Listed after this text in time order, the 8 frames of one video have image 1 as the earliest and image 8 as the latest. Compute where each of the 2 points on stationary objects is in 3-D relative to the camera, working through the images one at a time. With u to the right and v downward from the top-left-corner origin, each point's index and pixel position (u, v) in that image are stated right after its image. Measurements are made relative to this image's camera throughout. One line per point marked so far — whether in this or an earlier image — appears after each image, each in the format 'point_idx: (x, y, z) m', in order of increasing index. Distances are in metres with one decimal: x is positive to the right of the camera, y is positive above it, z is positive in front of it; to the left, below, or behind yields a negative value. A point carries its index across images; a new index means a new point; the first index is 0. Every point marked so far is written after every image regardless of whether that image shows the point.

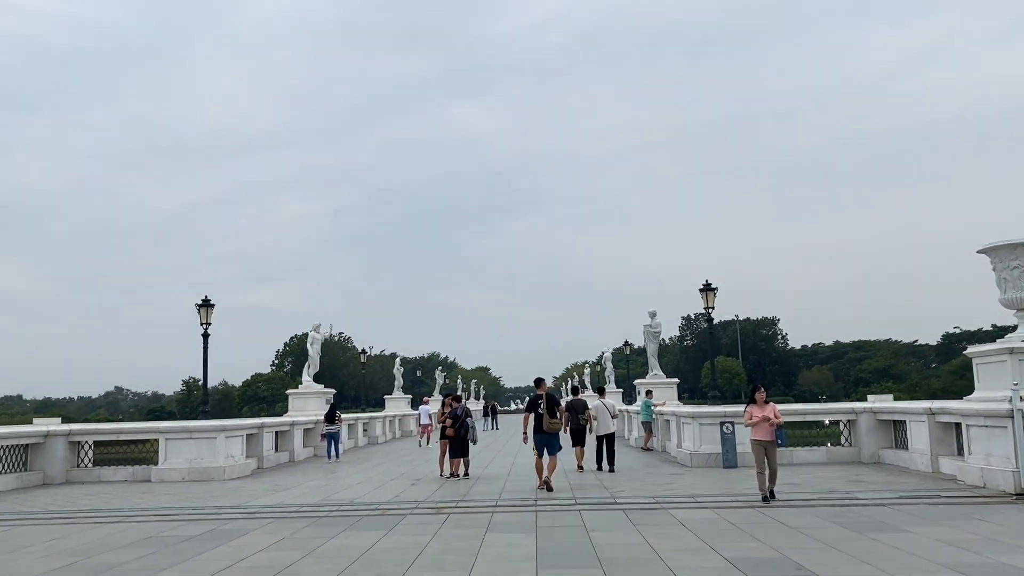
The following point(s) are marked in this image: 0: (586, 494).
0: (+1.0, -2.8, +12.2) m
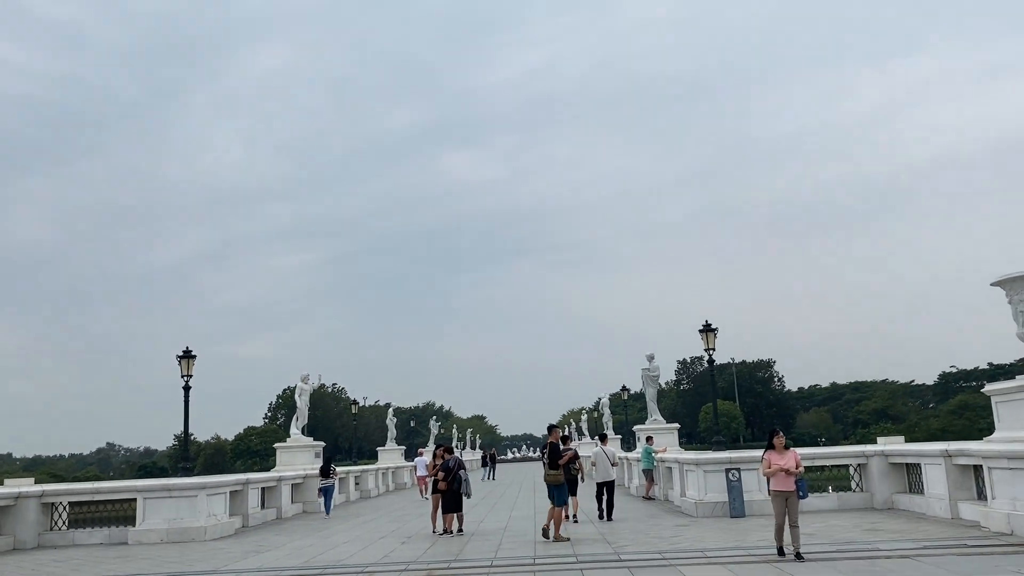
0: (+1.0, -3.4, +11.5) m
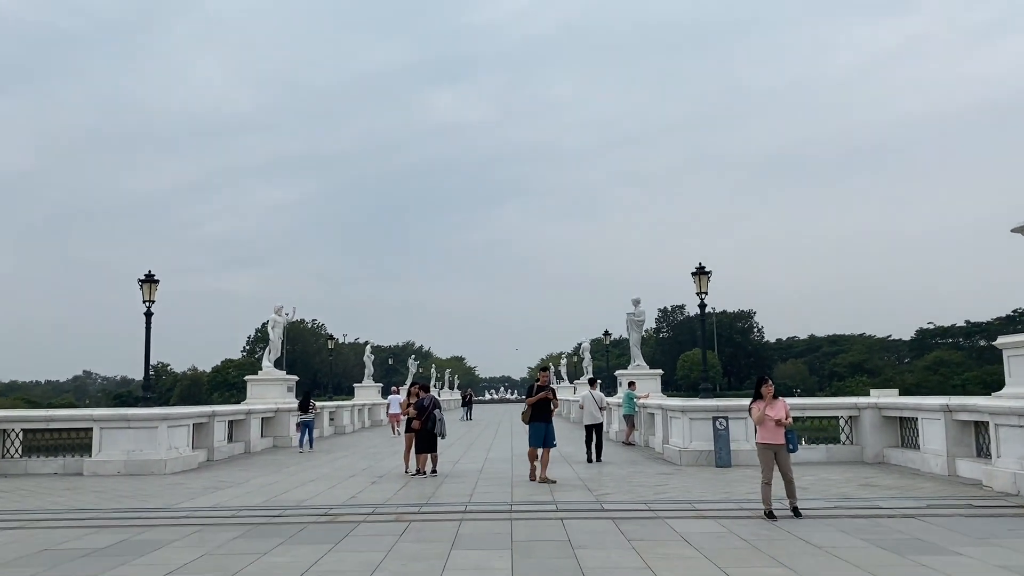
0: (+0.7, -2.5, +10.8) m
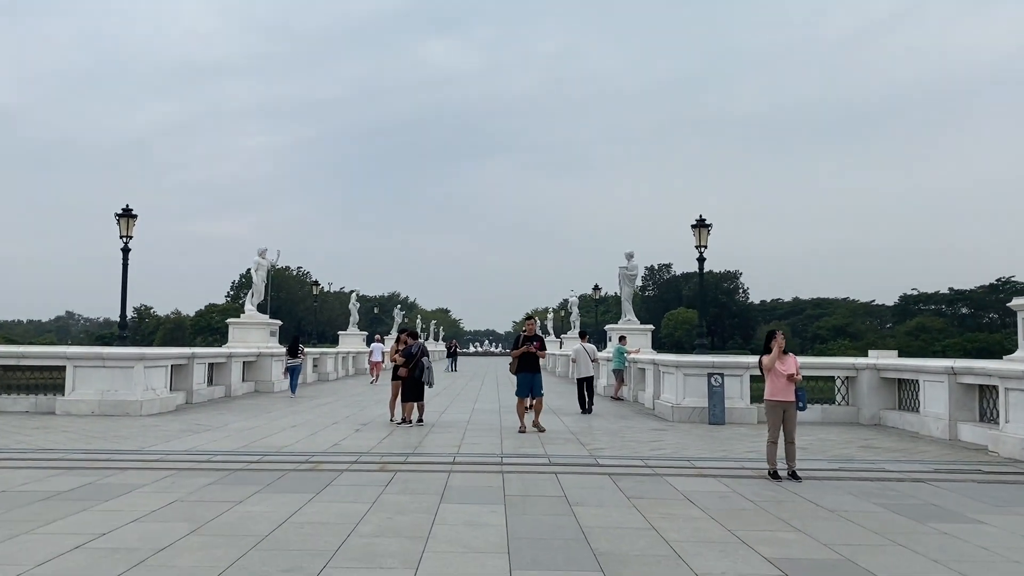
0: (+0.6, -1.9, +10.4) m
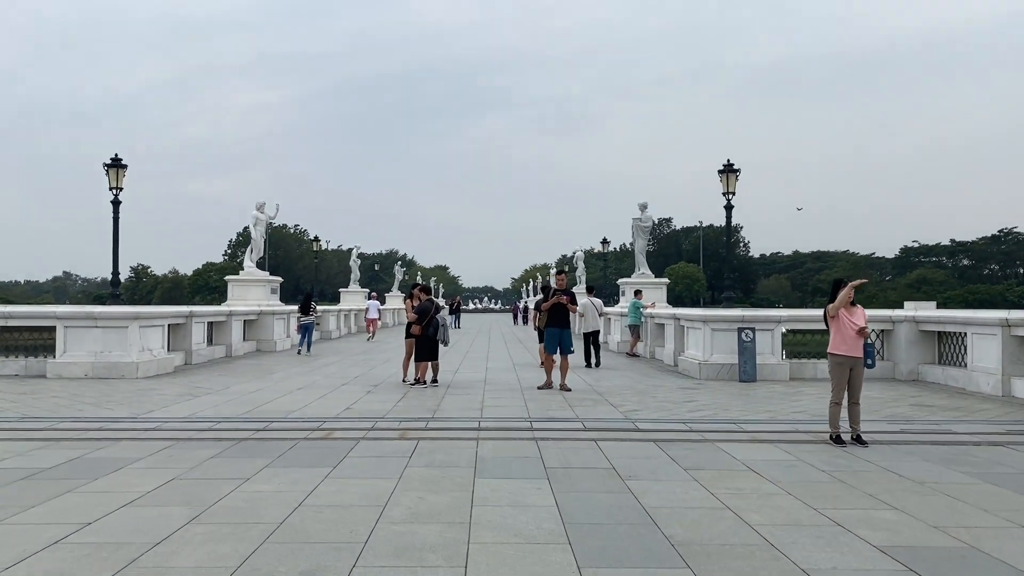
0: (+0.9, -1.3, +9.6) m
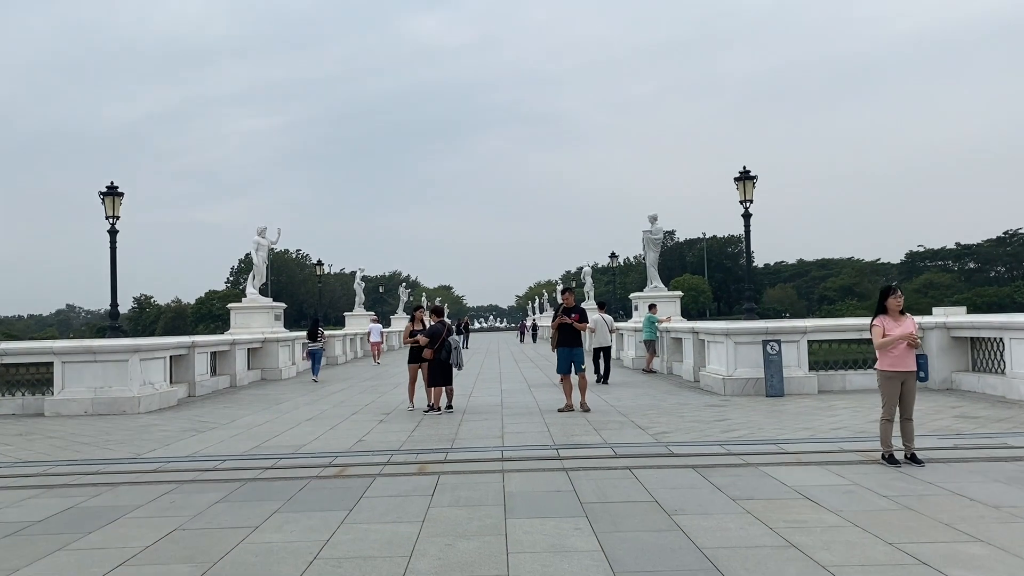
0: (+1.1, -1.5, +9.0) m
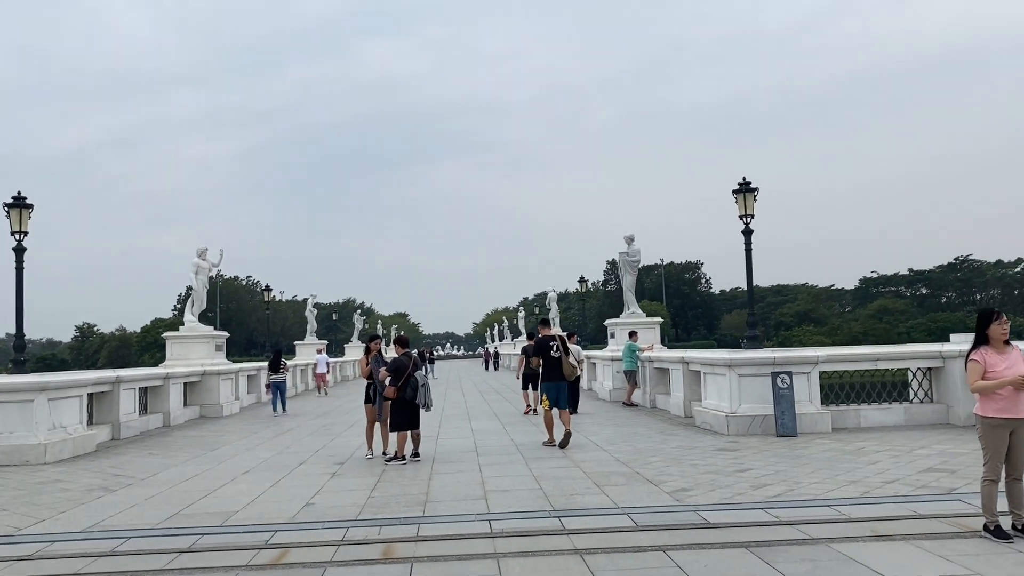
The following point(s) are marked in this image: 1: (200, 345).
0: (+1.0, -1.7, +7.3) m
1: (-6.9, -1.3, +19.5) m
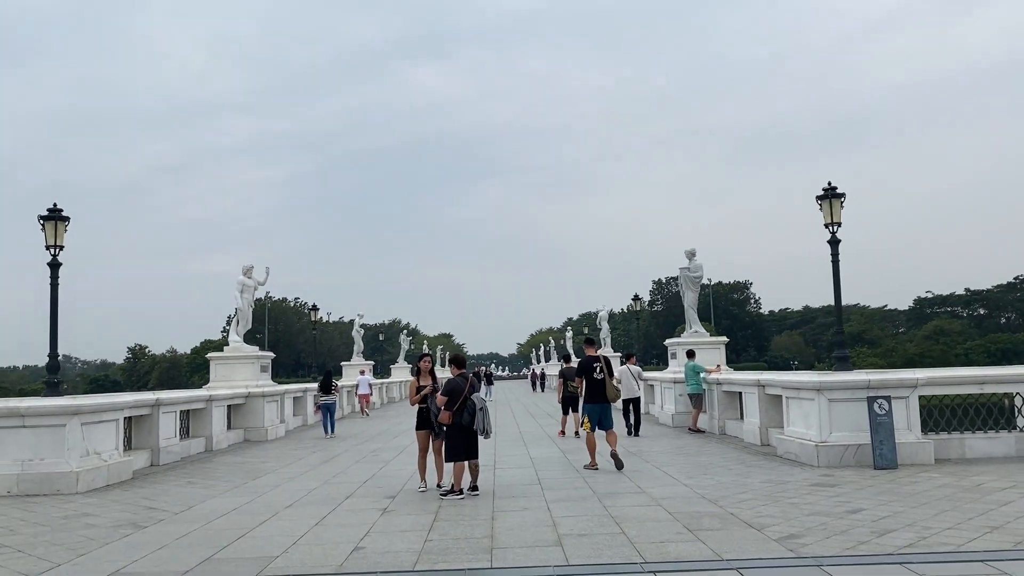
0: (+1.5, -1.8, +6.3) m
1: (-5.7, -1.7, +18.8) m
